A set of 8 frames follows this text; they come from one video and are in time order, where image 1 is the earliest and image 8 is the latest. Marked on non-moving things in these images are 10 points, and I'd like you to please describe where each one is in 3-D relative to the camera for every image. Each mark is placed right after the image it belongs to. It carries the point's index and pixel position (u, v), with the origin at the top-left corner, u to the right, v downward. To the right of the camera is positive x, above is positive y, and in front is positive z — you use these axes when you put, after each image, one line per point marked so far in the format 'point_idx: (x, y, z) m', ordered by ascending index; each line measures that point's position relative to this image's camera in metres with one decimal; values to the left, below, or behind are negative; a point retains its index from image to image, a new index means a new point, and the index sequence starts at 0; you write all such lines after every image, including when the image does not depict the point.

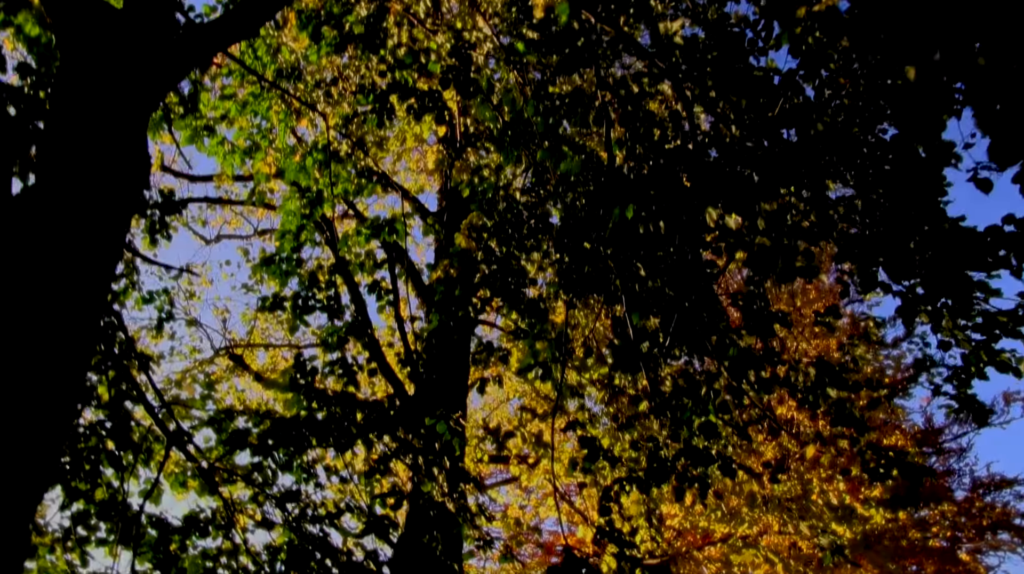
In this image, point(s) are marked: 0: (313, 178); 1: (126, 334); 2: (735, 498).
0: (-1.7, +0.9, +8.3) m
1: (-3.1, -0.4, +7.7) m
2: (+2.9, -2.8, +12.9) m
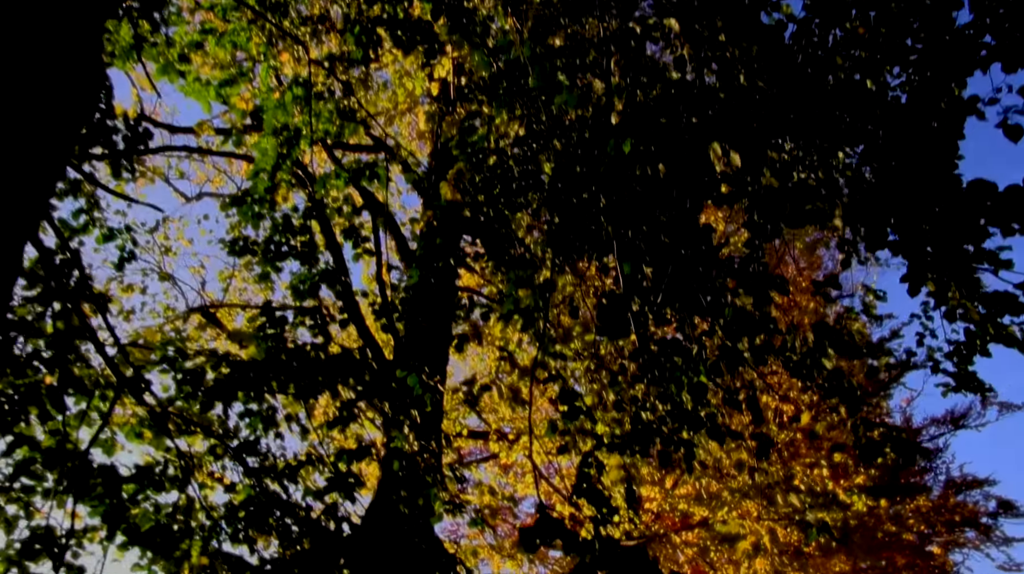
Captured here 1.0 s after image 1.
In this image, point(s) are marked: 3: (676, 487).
0: (-1.8, +1.4, +7.8) m
1: (-3.2, +0.1, +7.3) m
2: (+2.6, -2.5, +12.6) m
3: (+2.2, -2.6, +12.9) m
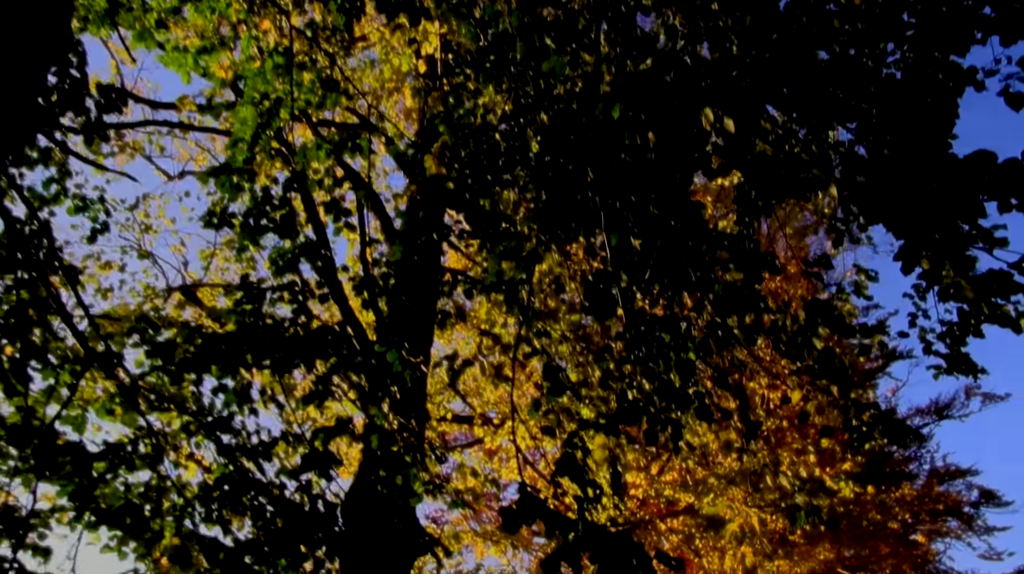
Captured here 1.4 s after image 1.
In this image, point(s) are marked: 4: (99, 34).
0: (-1.9, +1.6, +7.6) m
1: (-3.3, +0.3, +7.0) m
2: (+2.4, -2.3, +12.4) m
3: (+2.0, -2.4, +12.8) m
4: (-3.5, +2.2, +8.4) m
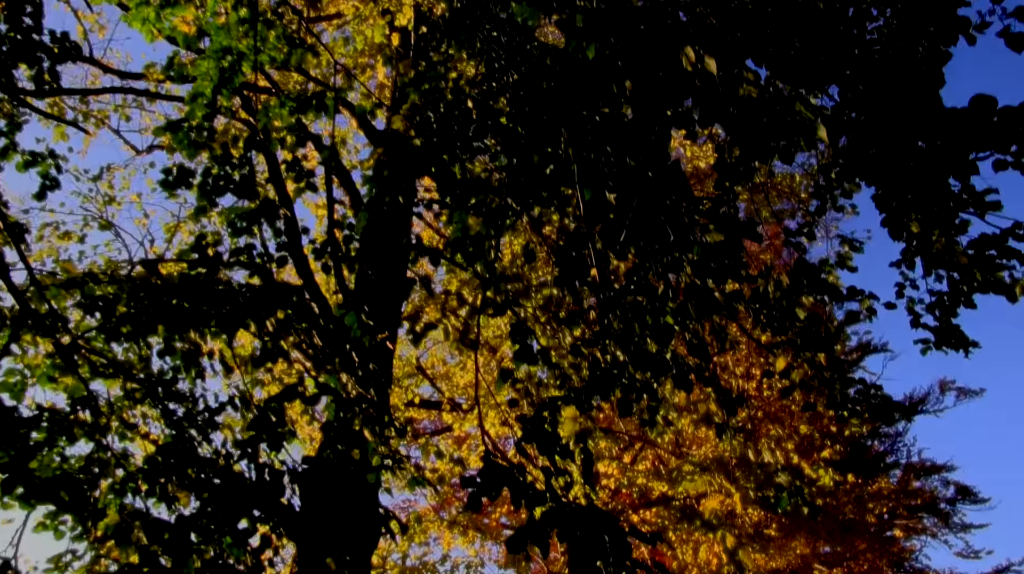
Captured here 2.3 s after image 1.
0: (-2.1, +1.8, +7.2) m
1: (-3.5, +0.6, +6.6) m
2: (+2.0, -2.1, +12.2) m
3: (+1.6, -2.2, +12.5) m
4: (-3.7, +2.5, +7.9) m
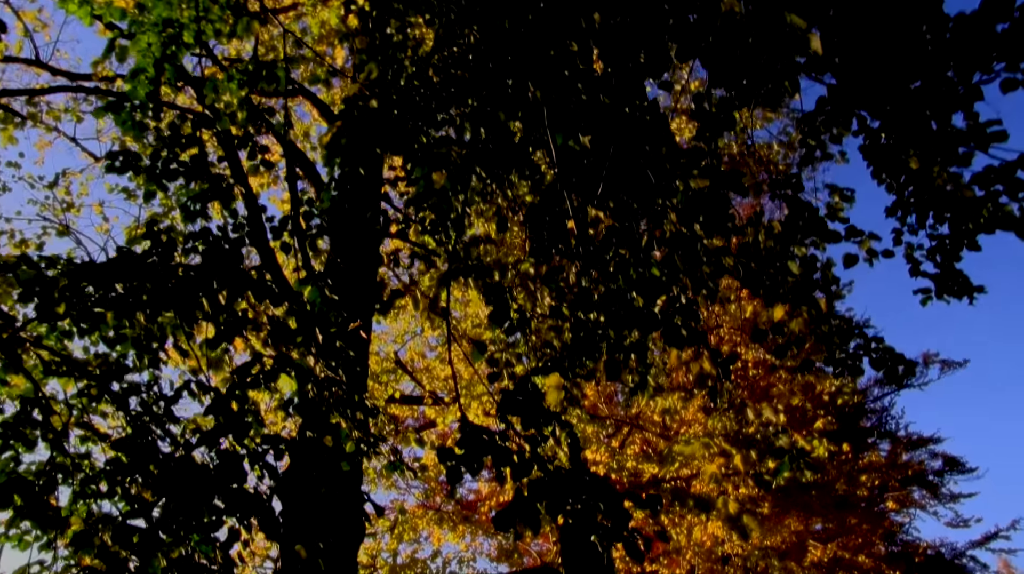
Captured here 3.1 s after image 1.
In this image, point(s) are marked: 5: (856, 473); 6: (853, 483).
0: (-2.3, +1.9, +6.7) m
1: (-3.7, +0.6, +6.2) m
2: (+1.9, -1.8, +11.8) m
3: (+1.4, -1.9, +12.2) m
4: (-4.0, +2.5, +7.5) m
5: (+5.4, -2.9, +15.3) m
6: (+5.4, -3.1, +15.4) m
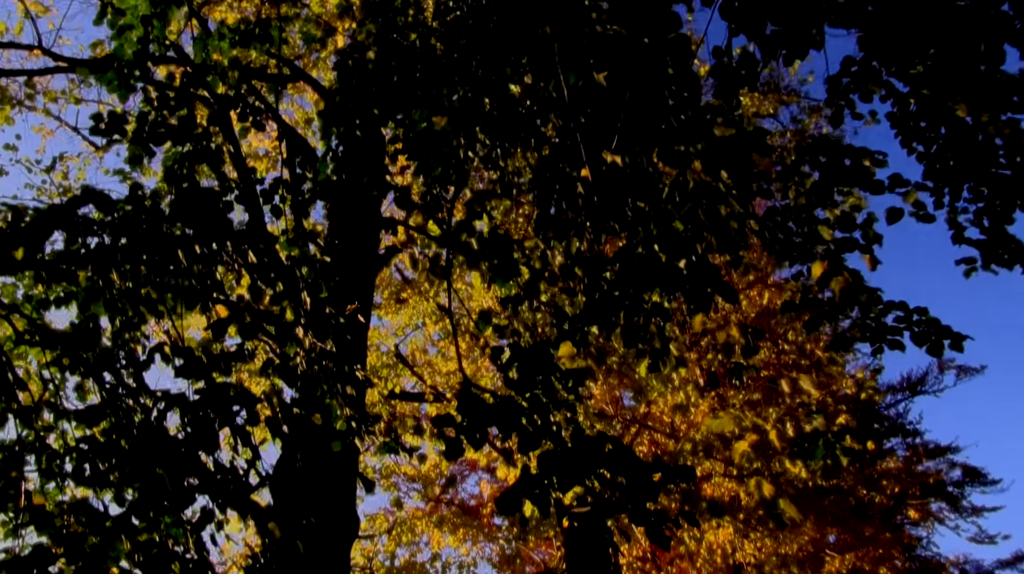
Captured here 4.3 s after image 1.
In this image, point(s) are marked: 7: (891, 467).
0: (-2.3, +2.1, +6.3) m
1: (-3.7, +0.8, +5.7) m
2: (+1.9, -1.7, +11.3) m
3: (+1.5, -1.8, +11.7) m
4: (-4.0, +2.6, +7.1) m
5: (+5.5, -2.8, +14.8) m
6: (+5.5, -3.0, +14.9) m
7: (+6.3, -2.9, +16.1) m
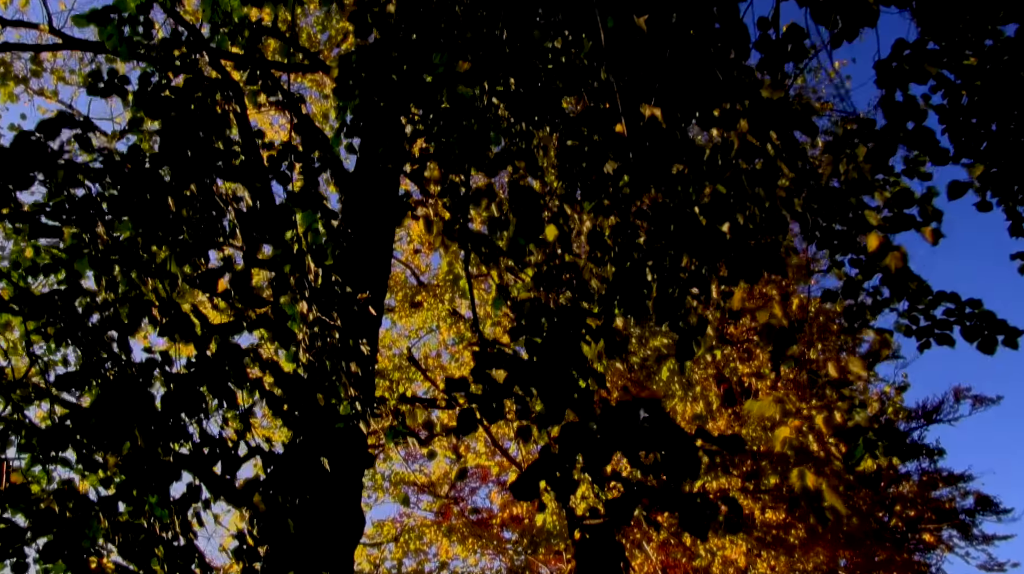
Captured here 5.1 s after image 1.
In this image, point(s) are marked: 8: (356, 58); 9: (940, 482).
0: (-2.1, +2.2, +6.1) m
1: (-3.5, +1.0, +5.5) m
2: (+2.1, -1.7, +10.9) m
3: (+1.6, -1.9, +11.3) m
4: (-3.8, +2.8, +6.8) m
5: (+5.6, -3.1, +14.3) m
6: (+5.6, -3.3, +14.4) m
7: (+6.4, -3.2, +15.6) m
8: (-0.8, +1.2, +5.2) m
9: (+8.3, -3.7, +18.7) m
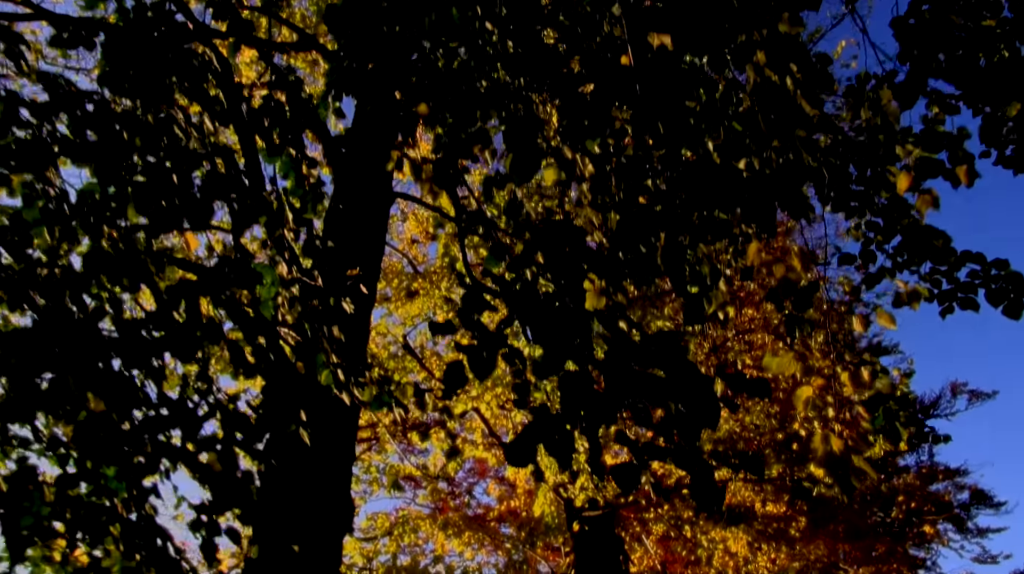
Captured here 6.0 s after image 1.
0: (-2.1, +2.4, +5.8) m
1: (-3.5, +1.2, +5.2) m
2: (+2.0, -1.6, +10.7) m
3: (+1.6, -1.7, +11.0) m
4: (-3.8, +3.0, +6.5) m
5: (+5.6, -2.9, +14.1) m
6: (+5.5, -3.1, +14.2) m
7: (+6.4, -3.0, +15.3) m
8: (-0.8, +1.4, +4.9) m
9: (+8.2, -3.5, +18.4) m
